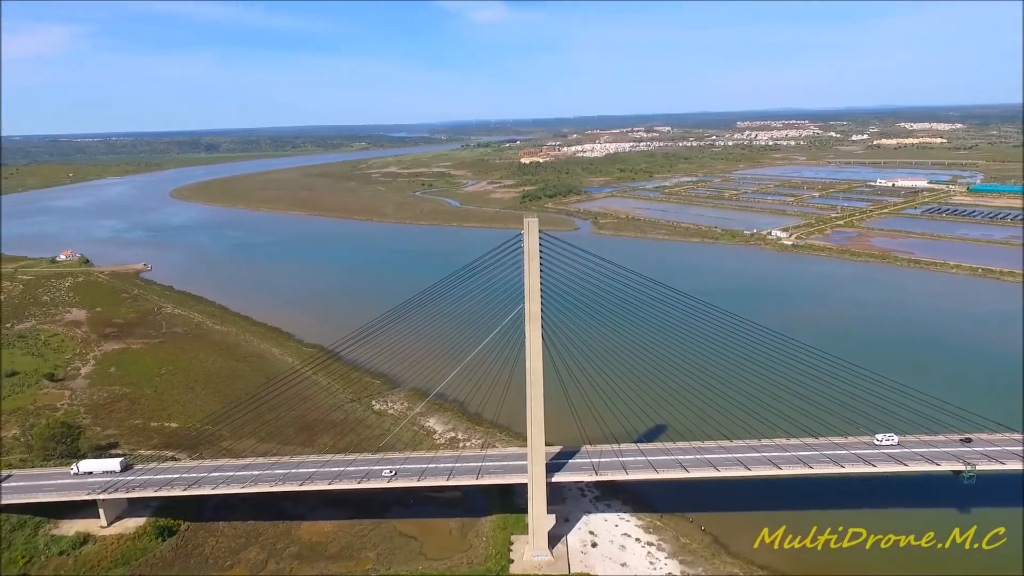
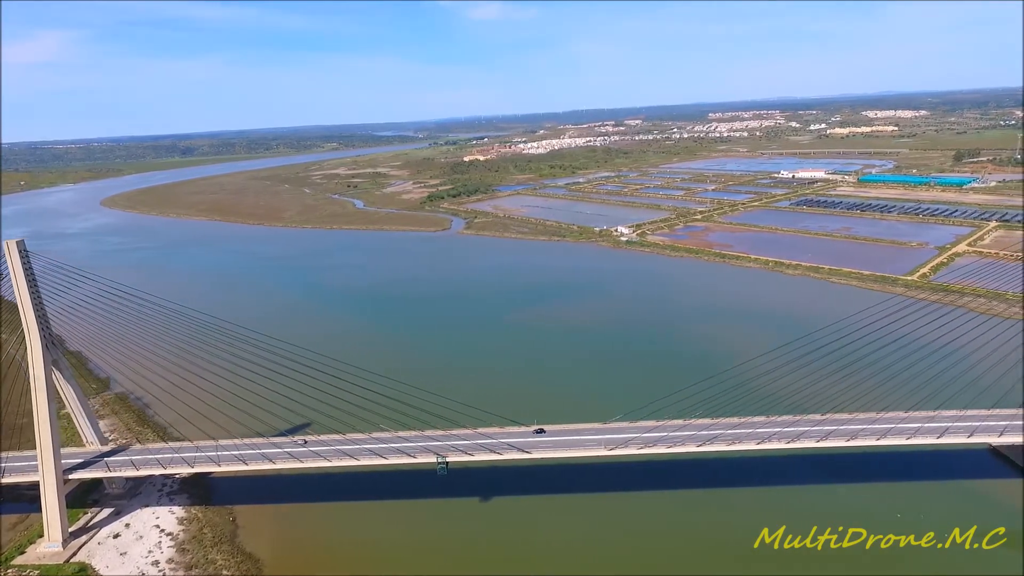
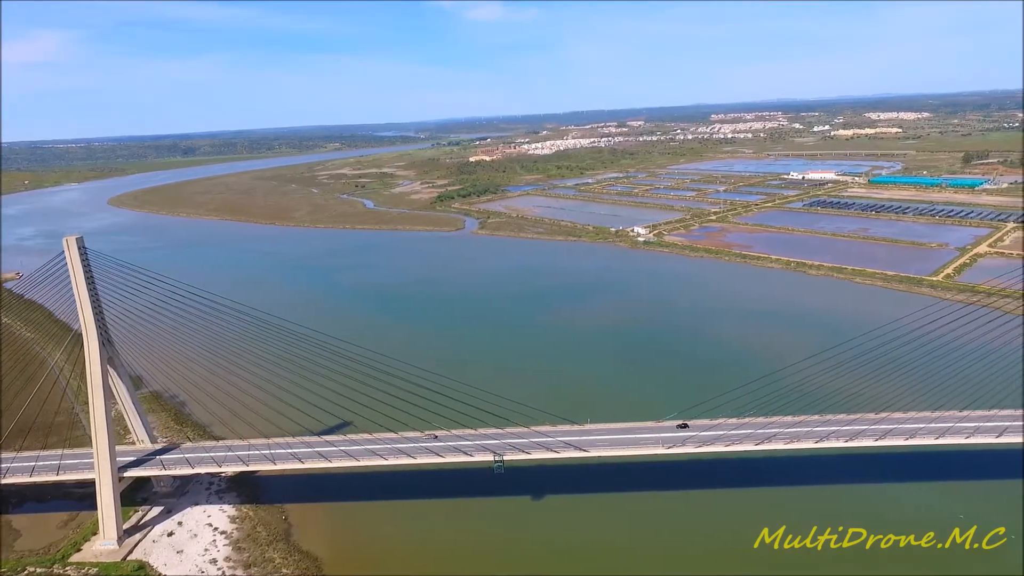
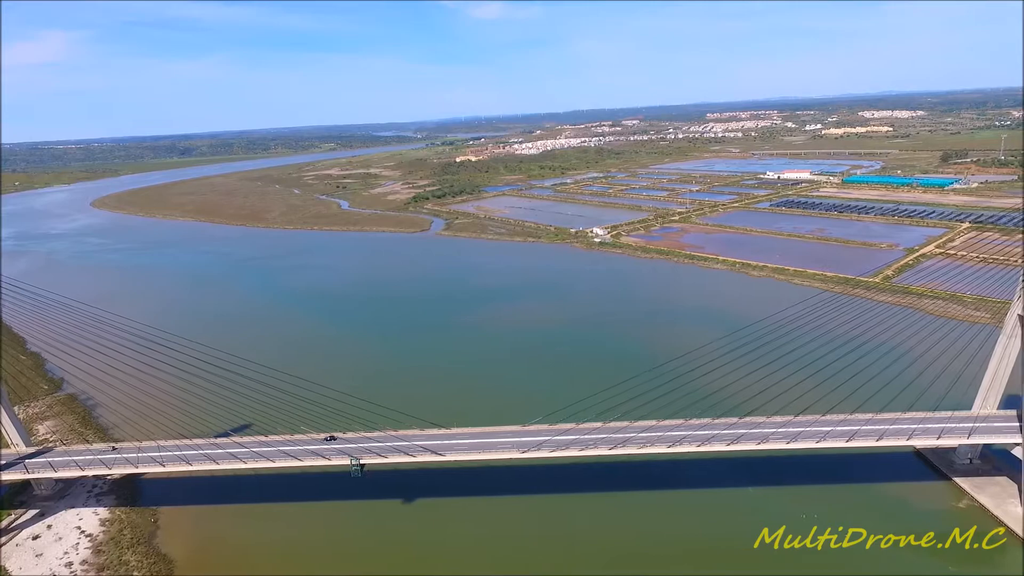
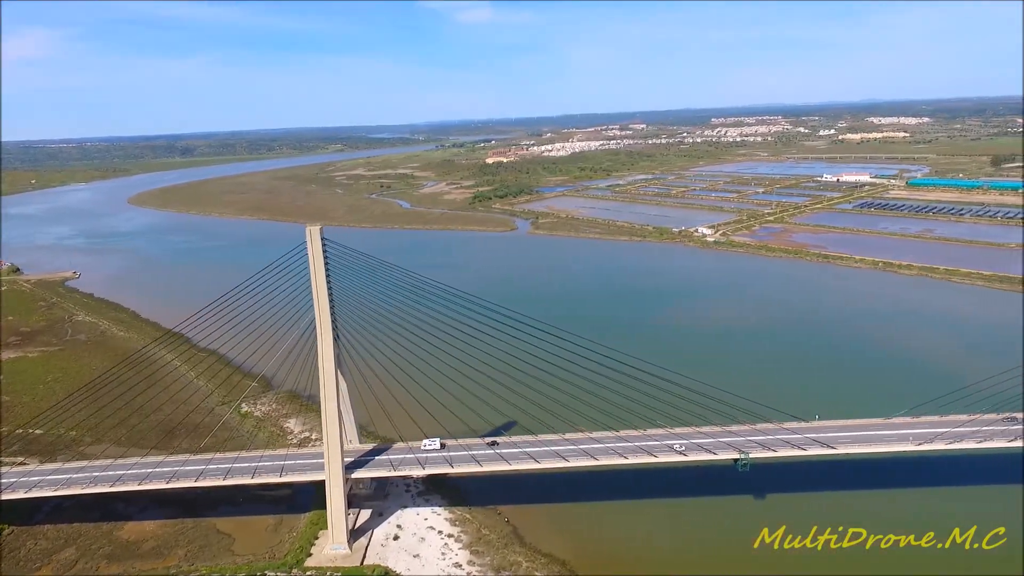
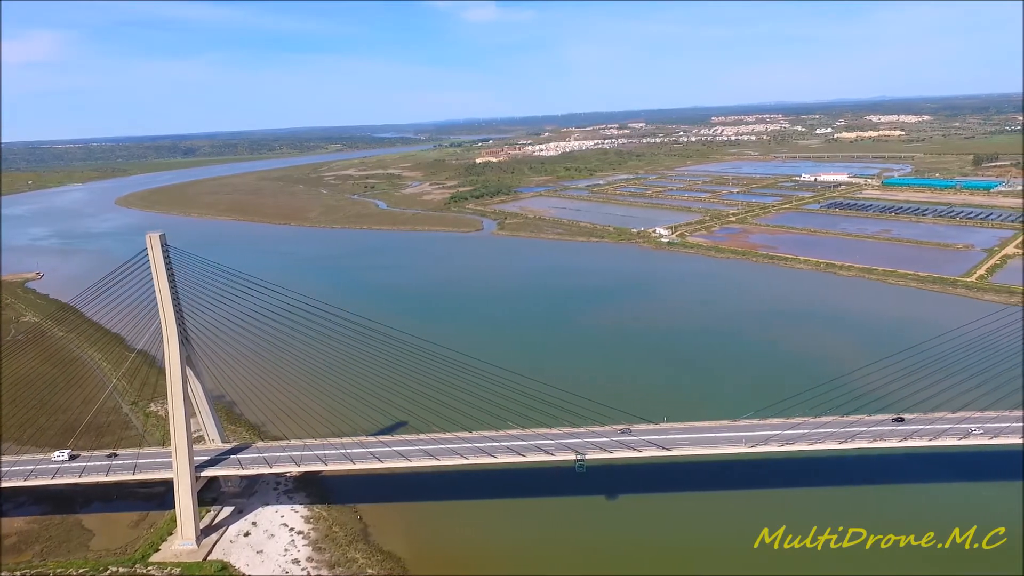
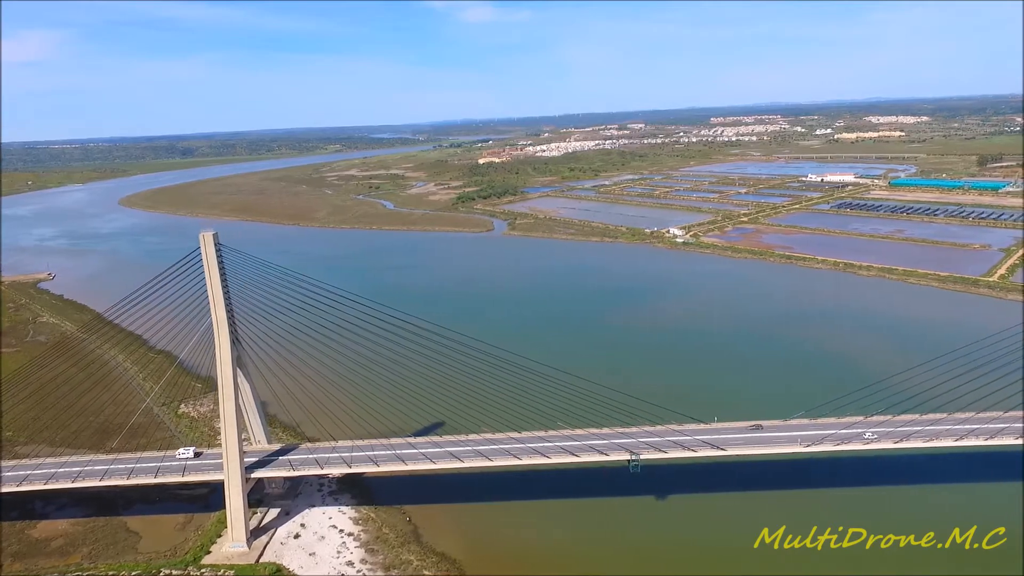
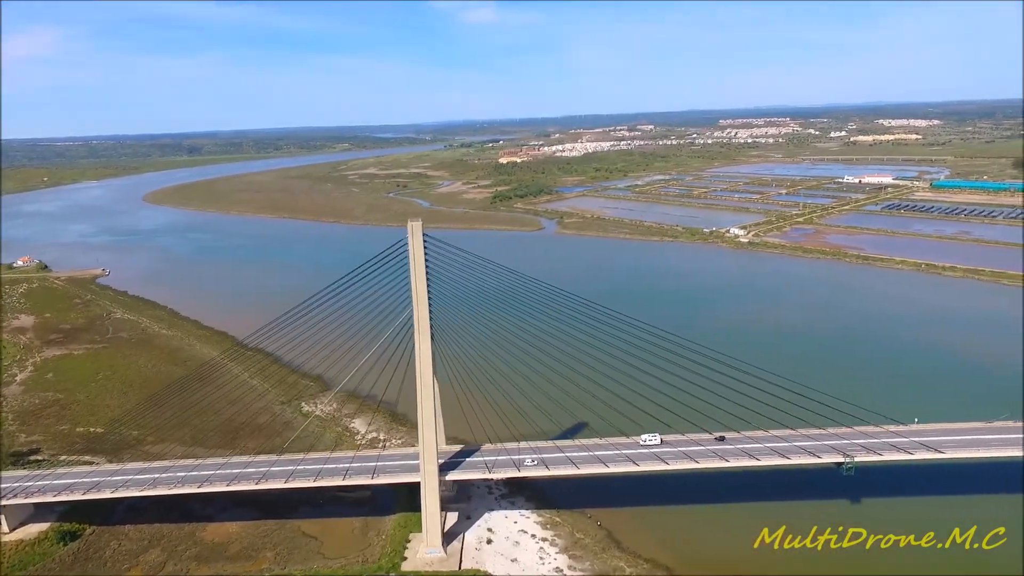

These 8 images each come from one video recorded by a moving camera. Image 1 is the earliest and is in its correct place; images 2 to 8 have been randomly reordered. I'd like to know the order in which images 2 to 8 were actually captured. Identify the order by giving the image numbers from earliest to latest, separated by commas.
8, 5, 7, 6, 3, 2, 4
